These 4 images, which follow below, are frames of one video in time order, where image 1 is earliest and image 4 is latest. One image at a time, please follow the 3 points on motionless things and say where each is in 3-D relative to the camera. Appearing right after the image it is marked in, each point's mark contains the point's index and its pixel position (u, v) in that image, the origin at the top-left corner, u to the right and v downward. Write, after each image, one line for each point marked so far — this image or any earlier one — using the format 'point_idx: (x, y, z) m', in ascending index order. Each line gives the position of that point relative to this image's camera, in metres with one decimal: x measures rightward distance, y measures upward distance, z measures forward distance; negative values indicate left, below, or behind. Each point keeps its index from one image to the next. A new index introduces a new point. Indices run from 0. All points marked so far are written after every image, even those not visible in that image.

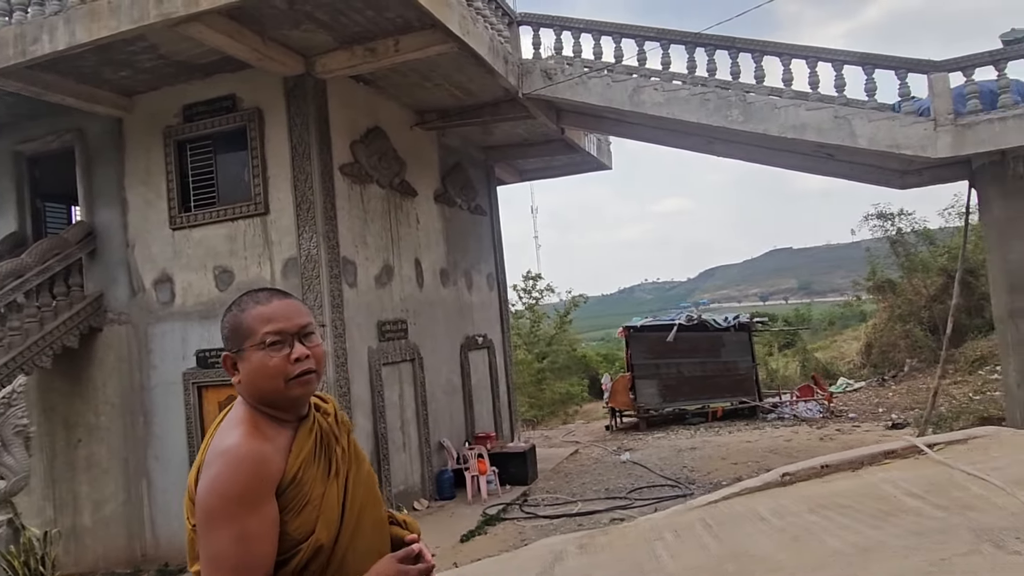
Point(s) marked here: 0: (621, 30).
0: (+1.2, +3.0, +8.4) m
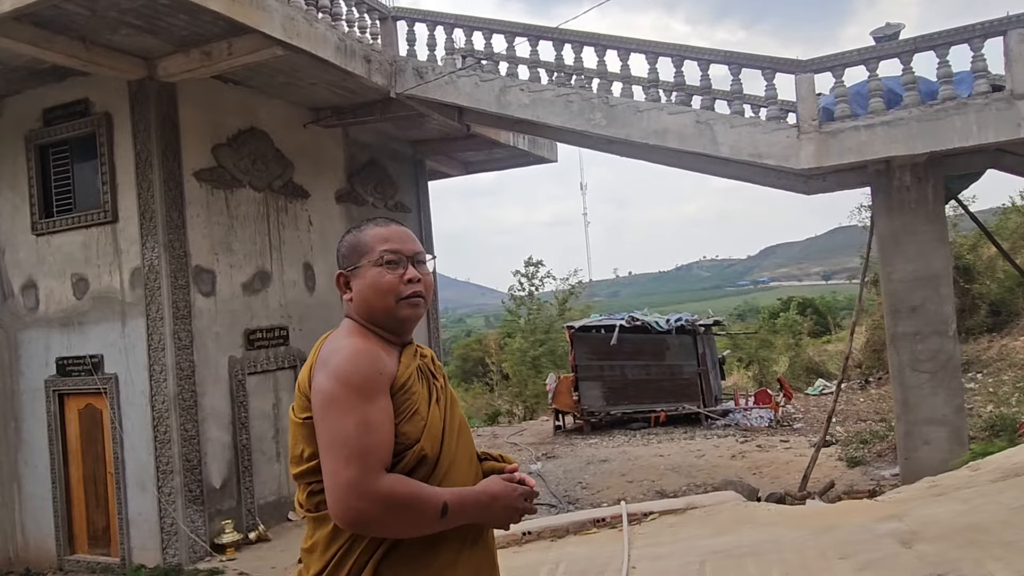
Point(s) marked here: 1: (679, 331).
0: (-0.2, +2.9, +7.9) m
1: (+2.9, -0.8, +12.8) m
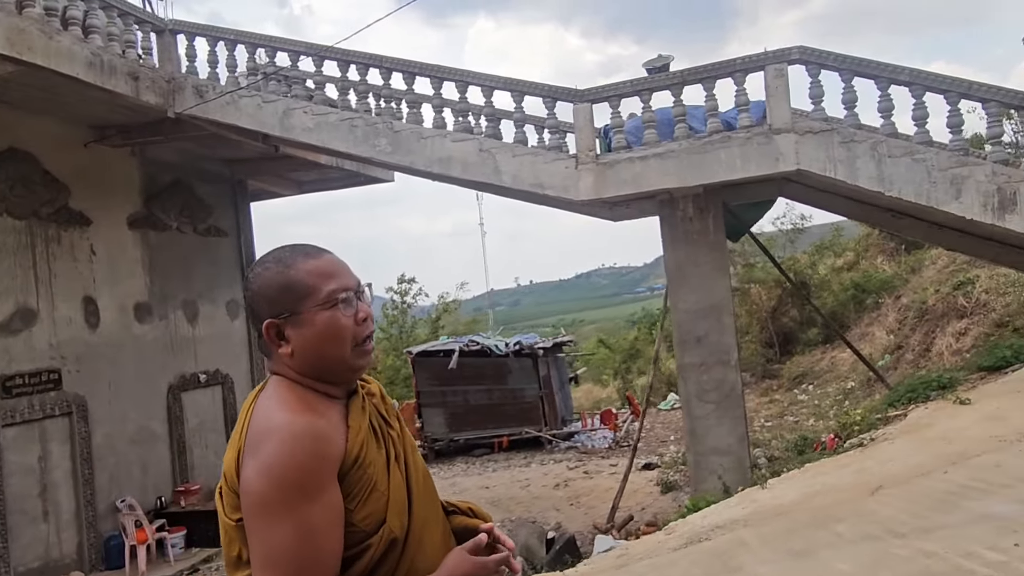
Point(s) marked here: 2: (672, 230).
0: (-2.4, +2.5, +7.4) m
1: (+0.1, -1.1, +12.7) m
2: (+1.5, +0.6, +6.8) m
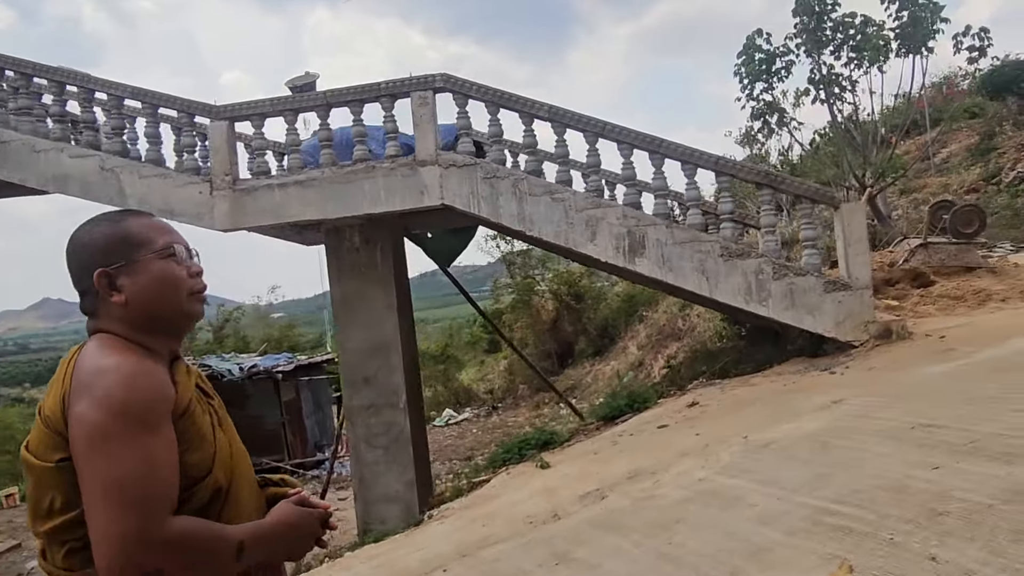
0: (-5.4, +2.2, +6.0) m
1: (-4.0, -1.4, +11.7) m
2: (-1.5, +0.2, +6.2) m
